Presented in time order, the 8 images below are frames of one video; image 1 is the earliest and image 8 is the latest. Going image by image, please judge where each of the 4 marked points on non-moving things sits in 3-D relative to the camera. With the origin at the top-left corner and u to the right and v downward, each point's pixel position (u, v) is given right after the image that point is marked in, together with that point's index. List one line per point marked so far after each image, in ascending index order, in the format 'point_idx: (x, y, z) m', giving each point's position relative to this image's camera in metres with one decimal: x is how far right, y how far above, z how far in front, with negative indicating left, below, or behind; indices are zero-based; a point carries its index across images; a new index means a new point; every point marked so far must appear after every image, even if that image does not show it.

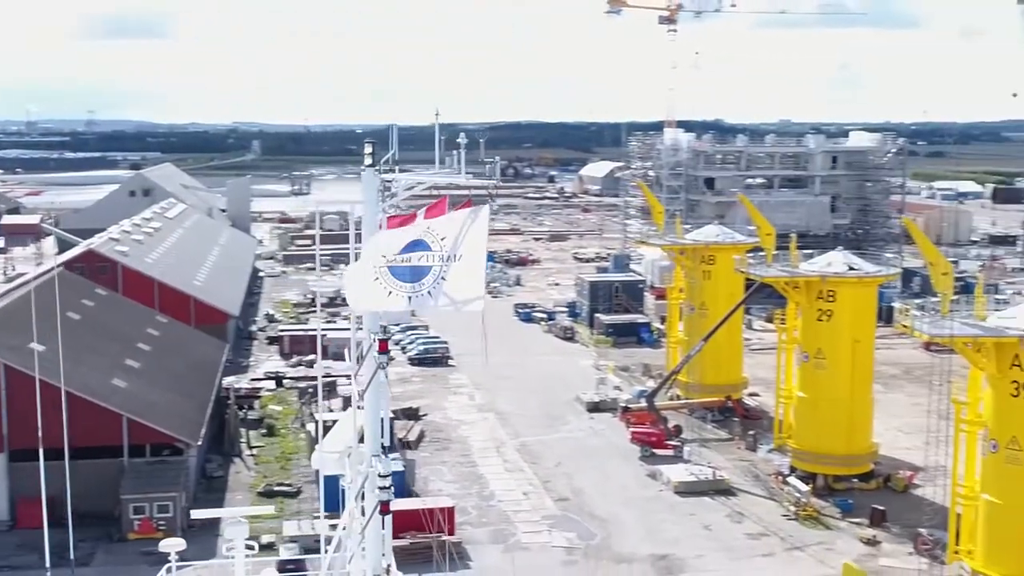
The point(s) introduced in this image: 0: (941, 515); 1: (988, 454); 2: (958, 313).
0: (+6.2, -3.3, +20.2) m
1: (+6.2, -2.2, +18.4) m
2: (+5.9, -0.3, +18.6) m
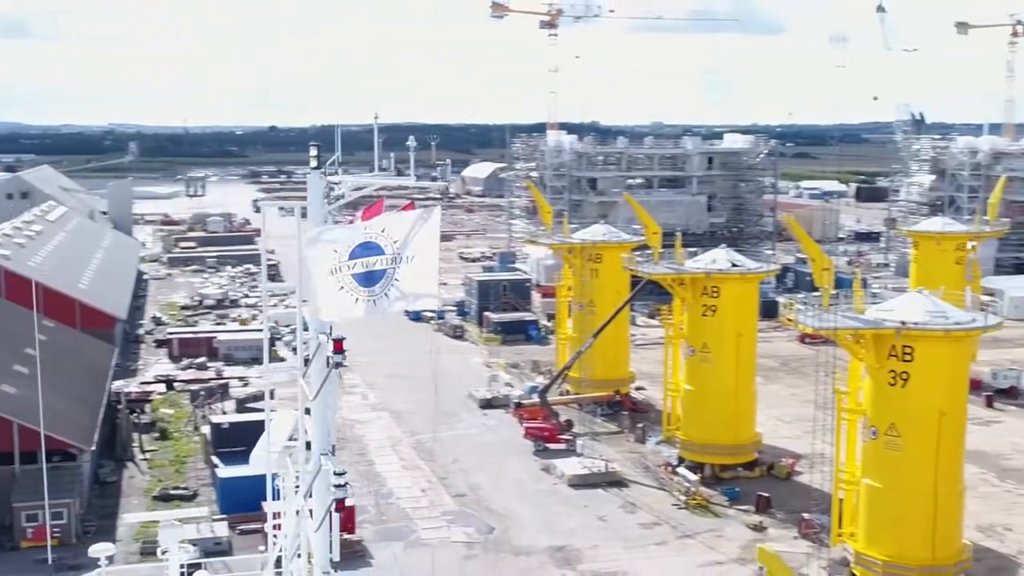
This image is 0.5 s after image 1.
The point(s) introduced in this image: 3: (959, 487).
0: (+4.7, -3.2, +21.2) m
1: (+4.9, -2.1, +19.4) m
2: (+4.6, -0.3, +19.7) m
3: (+6.1, -2.7, +19.1) m
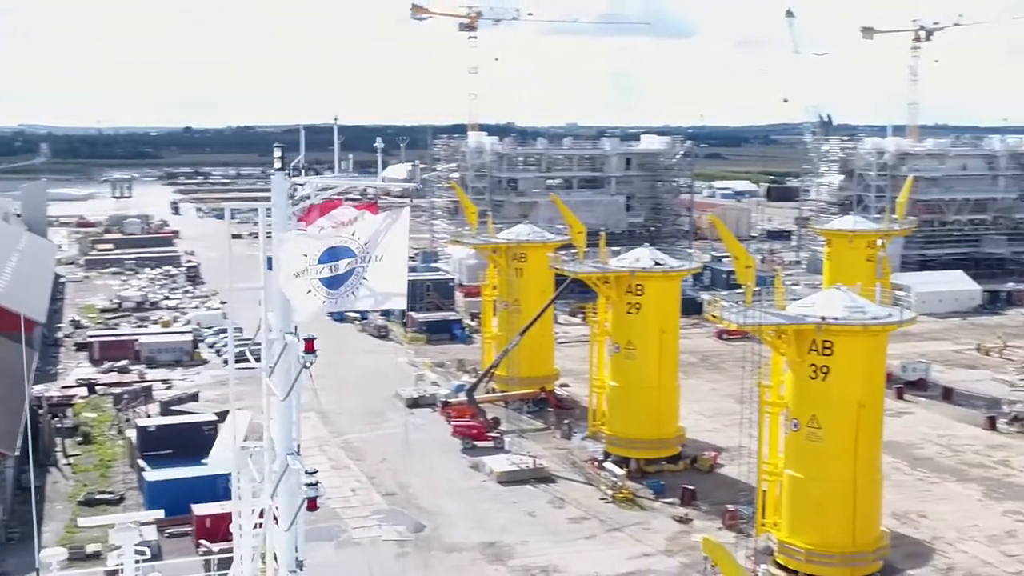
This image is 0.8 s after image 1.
0: (+3.6, -3.2, +21.9) m
1: (+4.0, -2.1, +20.1) m
2: (+3.6, -0.2, +20.3) m
3: (+5.2, -2.7, +19.9) m
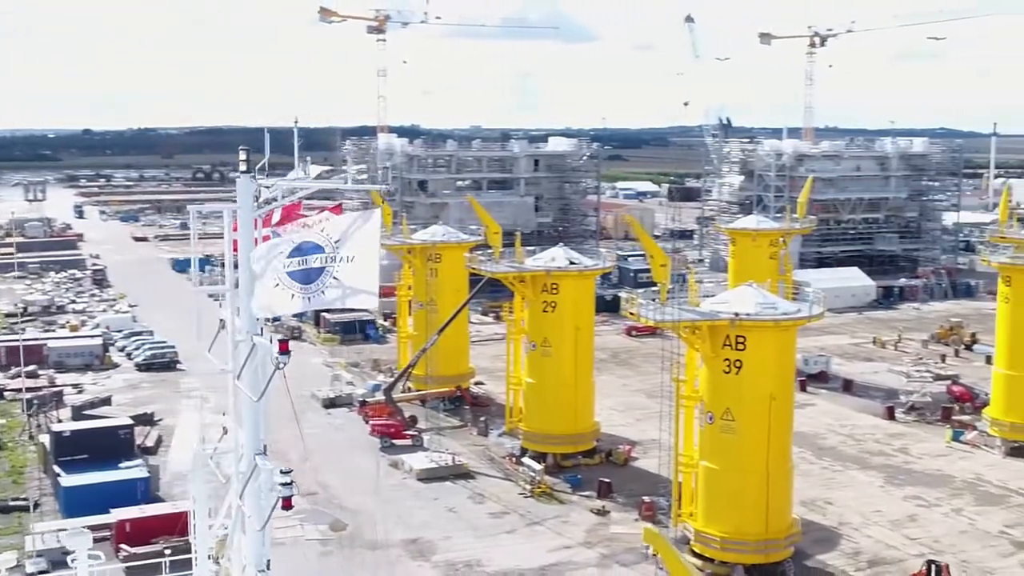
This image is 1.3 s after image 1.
0: (+2.4, -3.1, +22.5) m
1: (+2.9, -2.0, +20.8) m
2: (+2.4, -0.2, +20.9) m
3: (+4.1, -2.6, +20.7) m
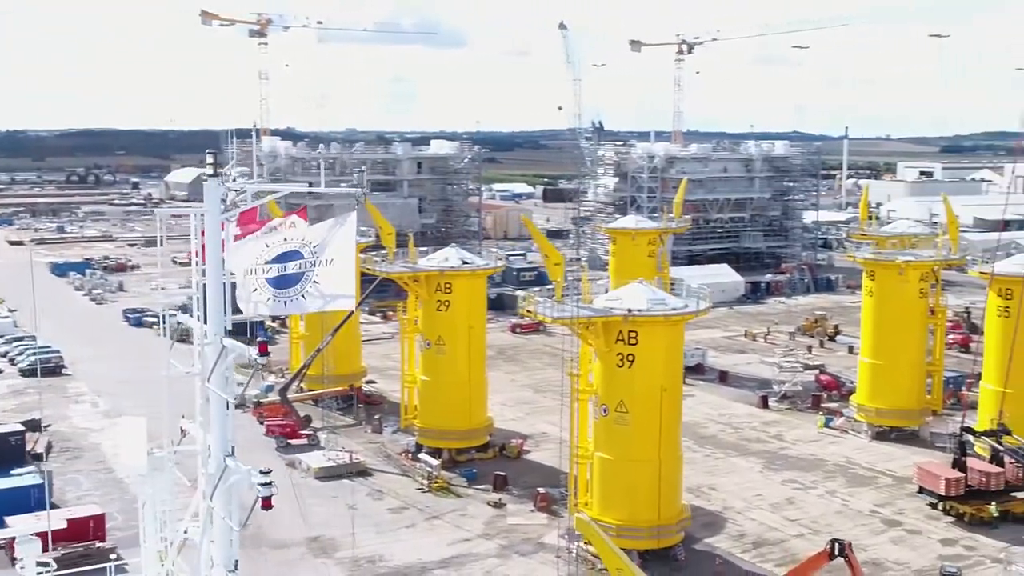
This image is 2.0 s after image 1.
0: (+0.6, -3.1, +23.3) m
1: (+1.3, -2.0, +21.6) m
2: (+0.9, -0.2, +21.7) m
3: (+2.5, -2.6, +21.7) m
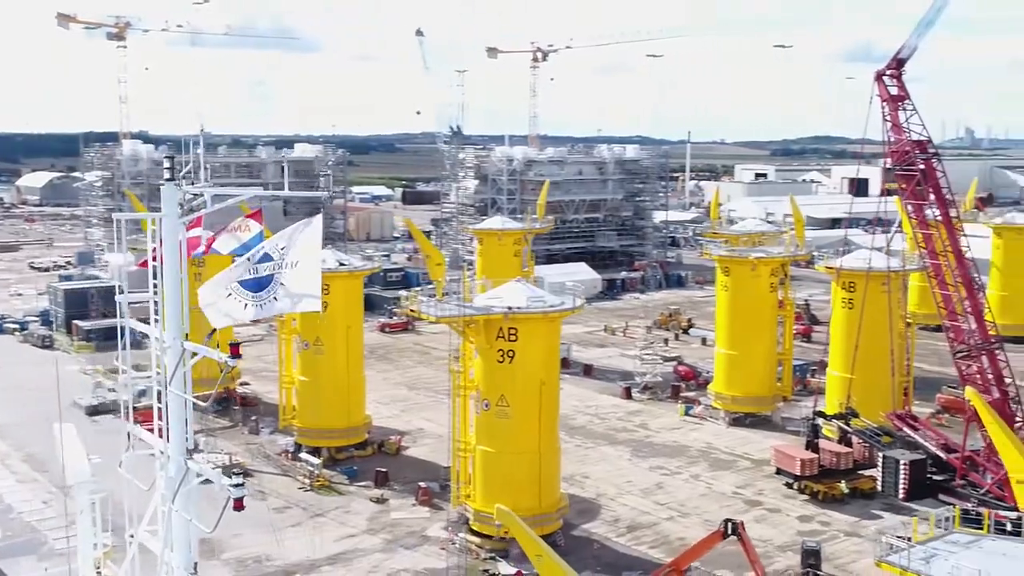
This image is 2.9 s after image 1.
0: (-1.4, -3.1, +24.0) m
1: (-0.5, -2.0, +22.5) m
2: (-1.0, -0.2, +22.5) m
3: (+0.7, -2.6, +22.7) m
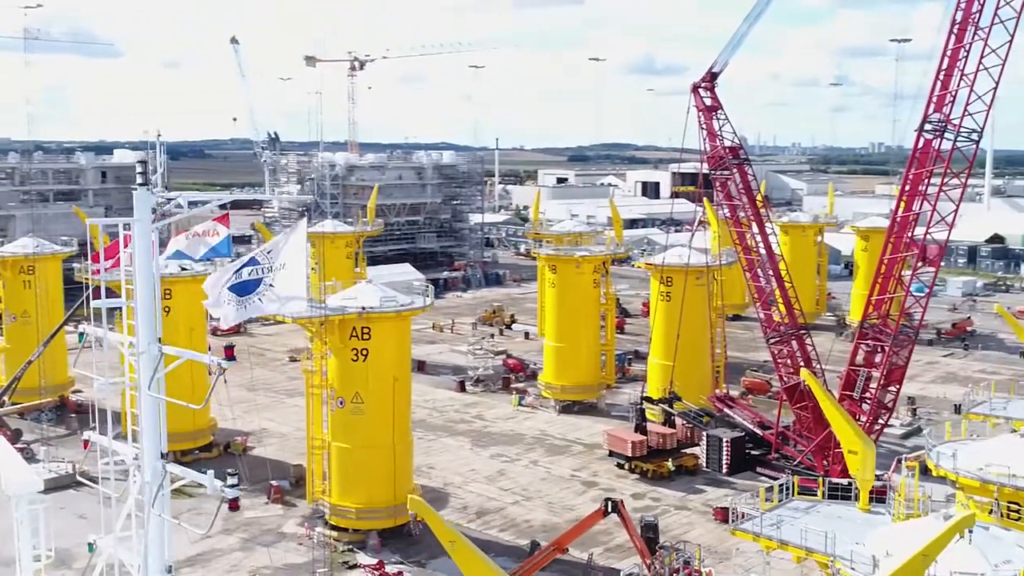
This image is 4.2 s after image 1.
0: (-4.1, -3.2, +24.6) m
1: (-2.9, -2.0, +23.3) m
2: (-3.5, -0.2, +23.2) m
3: (-1.8, -2.6, +23.8) m
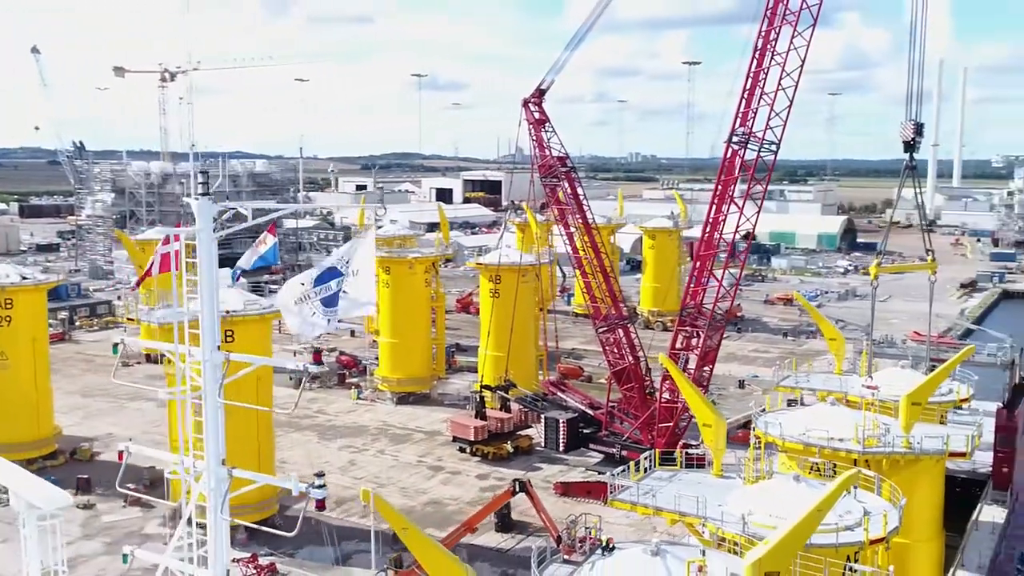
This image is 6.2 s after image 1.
0: (-6.7, -3.3, +25.2) m
1: (-5.2, -2.1, +24.2) m
2: (-5.8, -0.3, +24.0) m
3: (-4.3, -2.6, +25.0) m
